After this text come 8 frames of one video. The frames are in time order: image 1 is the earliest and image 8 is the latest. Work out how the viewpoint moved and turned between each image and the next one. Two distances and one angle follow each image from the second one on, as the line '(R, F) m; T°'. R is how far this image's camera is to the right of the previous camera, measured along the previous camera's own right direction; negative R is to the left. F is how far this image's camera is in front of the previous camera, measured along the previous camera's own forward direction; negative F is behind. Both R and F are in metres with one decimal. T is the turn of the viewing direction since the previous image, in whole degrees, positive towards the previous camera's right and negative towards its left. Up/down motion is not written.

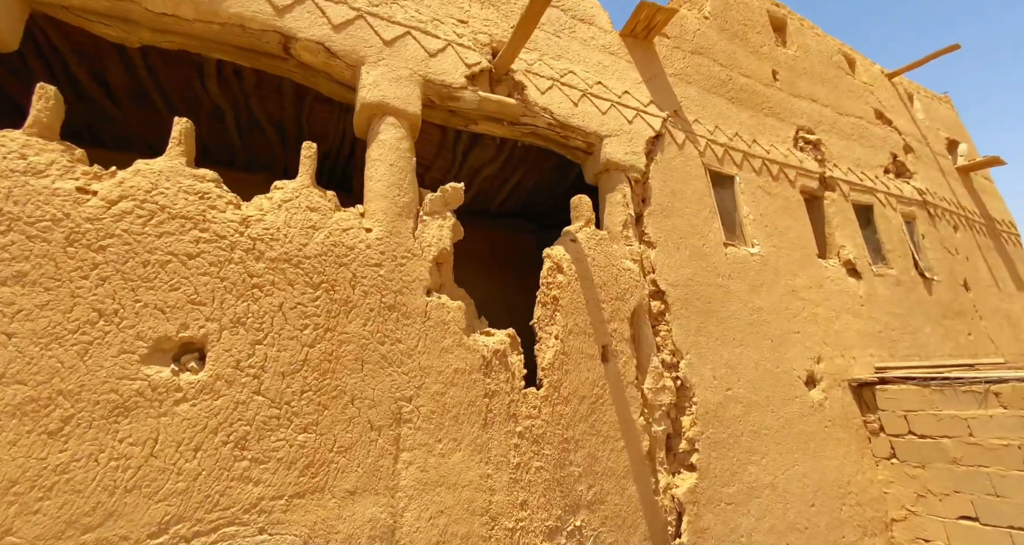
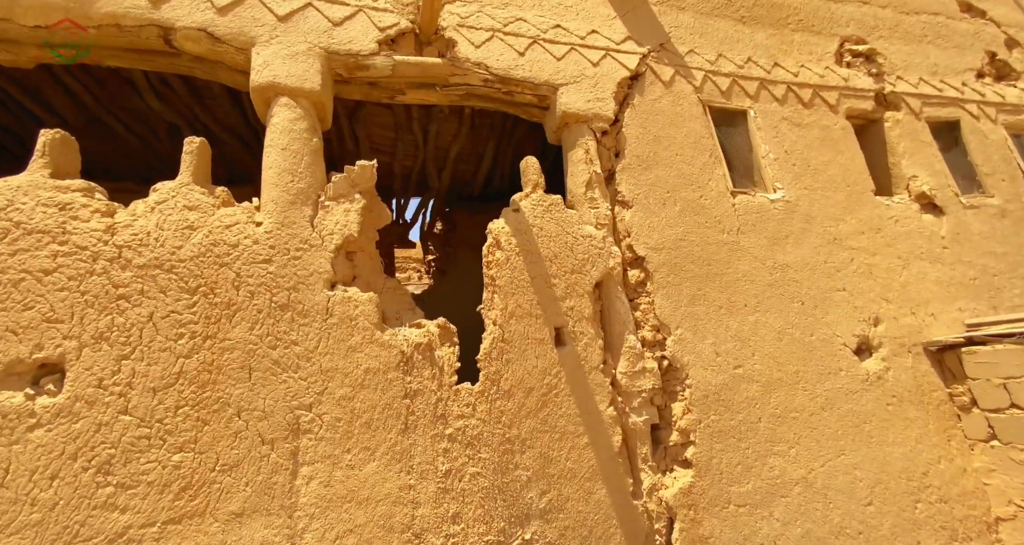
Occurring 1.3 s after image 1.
(+0.7, +0.4) m; -10°
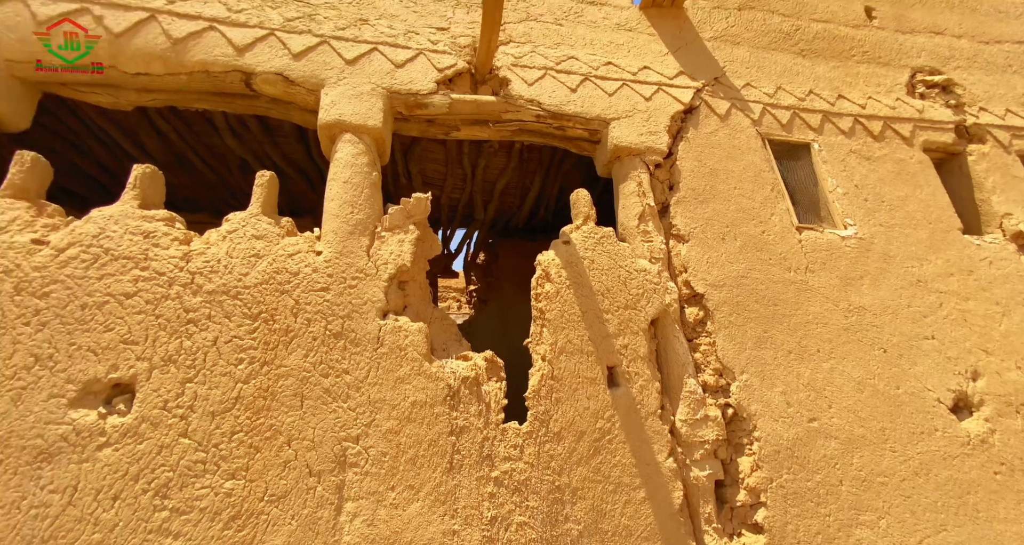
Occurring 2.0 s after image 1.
(-0.1, +0.1) m; -5°
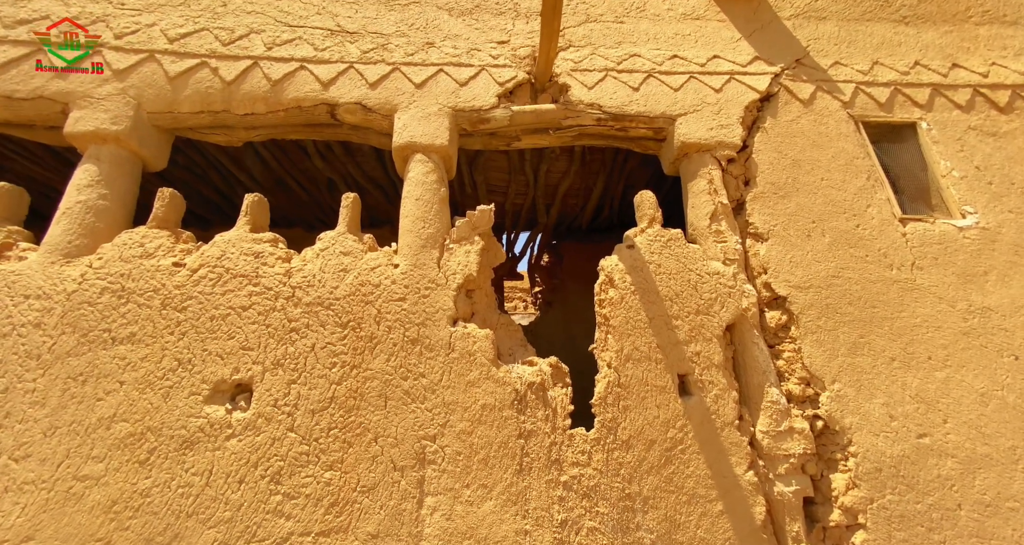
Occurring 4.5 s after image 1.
(+0.1, 0.0) m; -10°
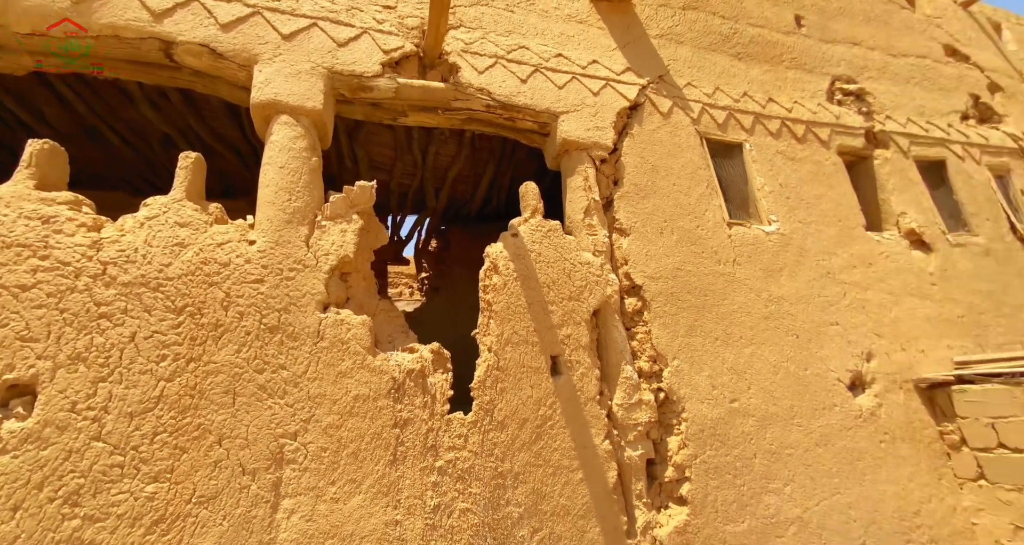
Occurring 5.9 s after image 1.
(0.0, 0.0) m; +17°
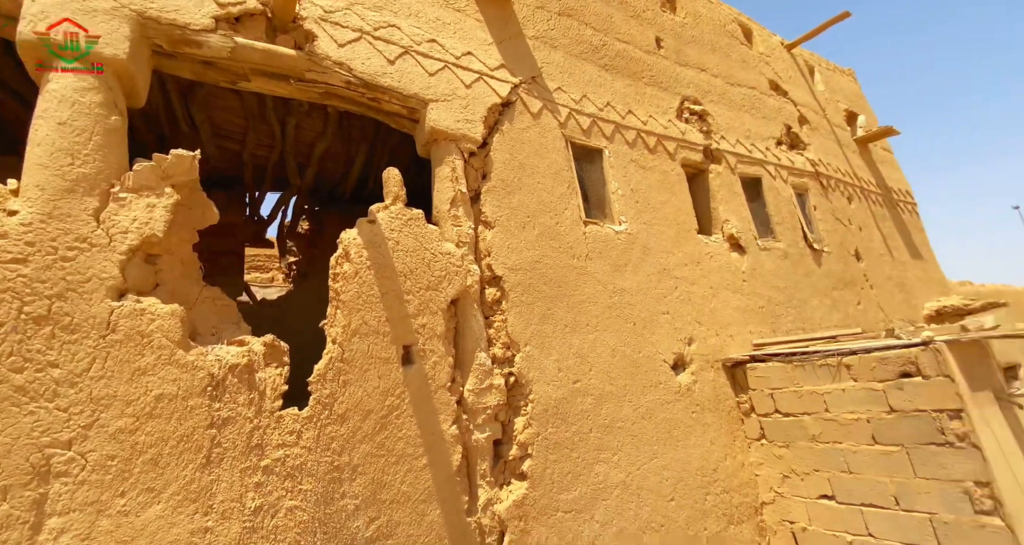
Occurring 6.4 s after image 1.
(+0.2, 0.0) m; +14°
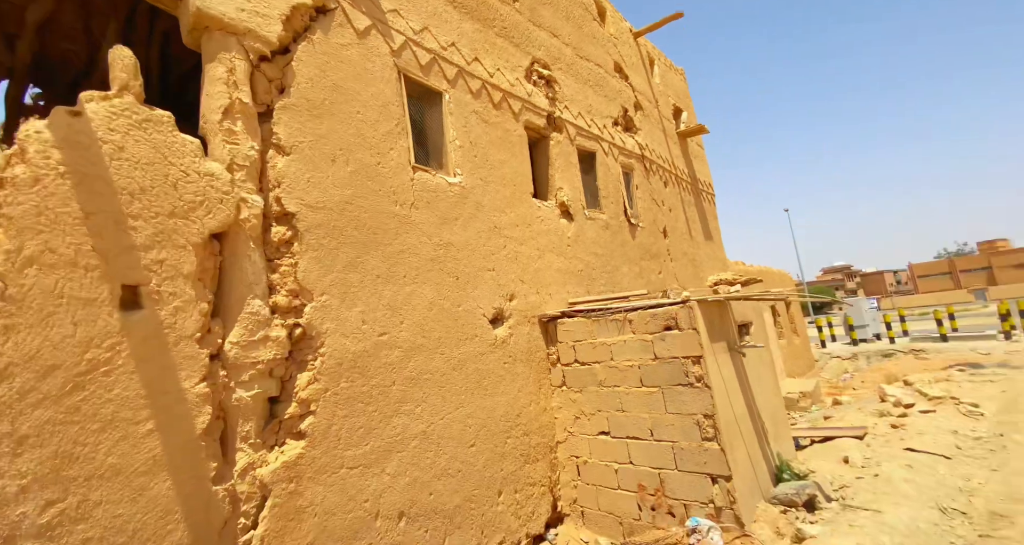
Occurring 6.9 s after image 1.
(+0.3, +0.1) m; +18°
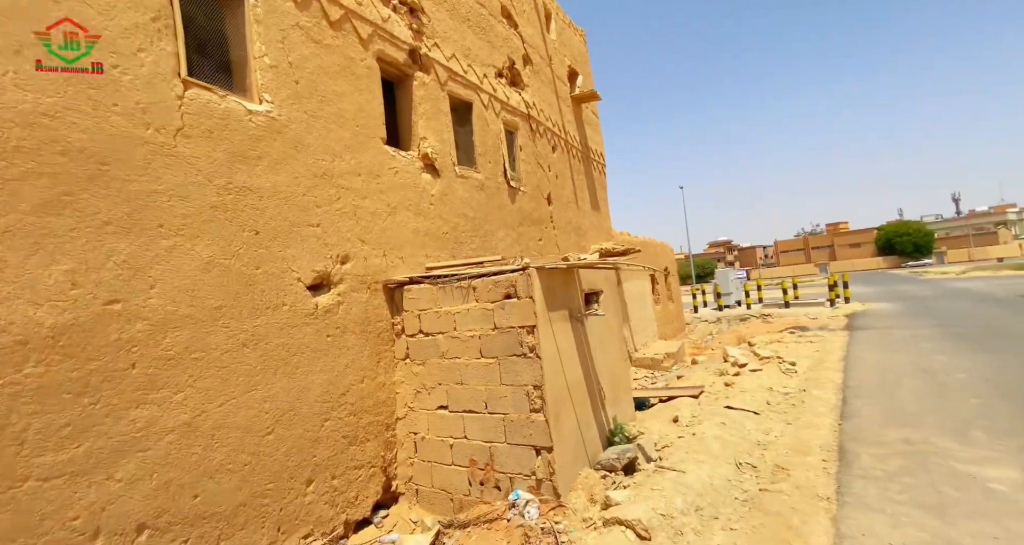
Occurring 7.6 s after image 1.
(+0.6, +0.3) m; +13°
